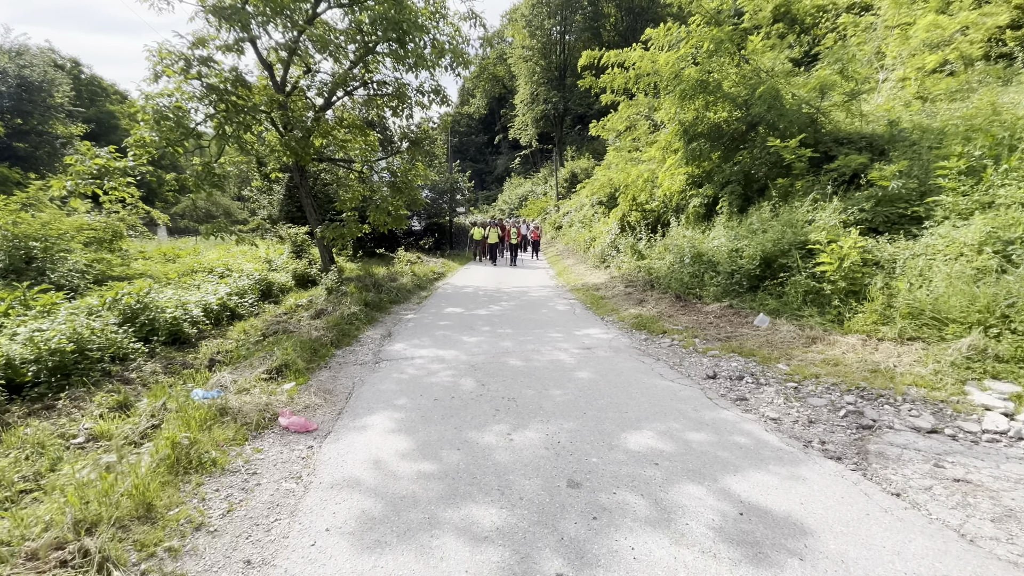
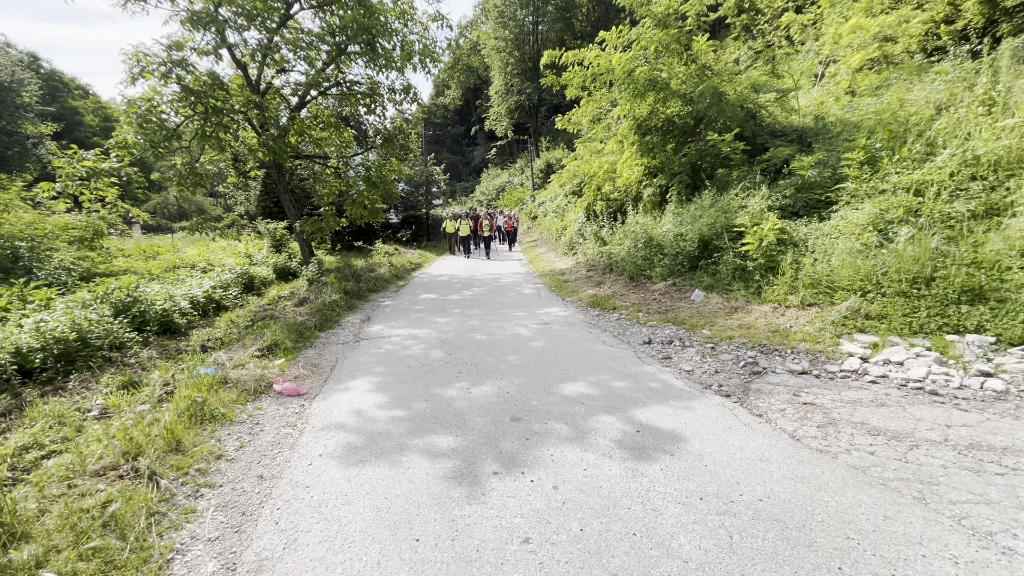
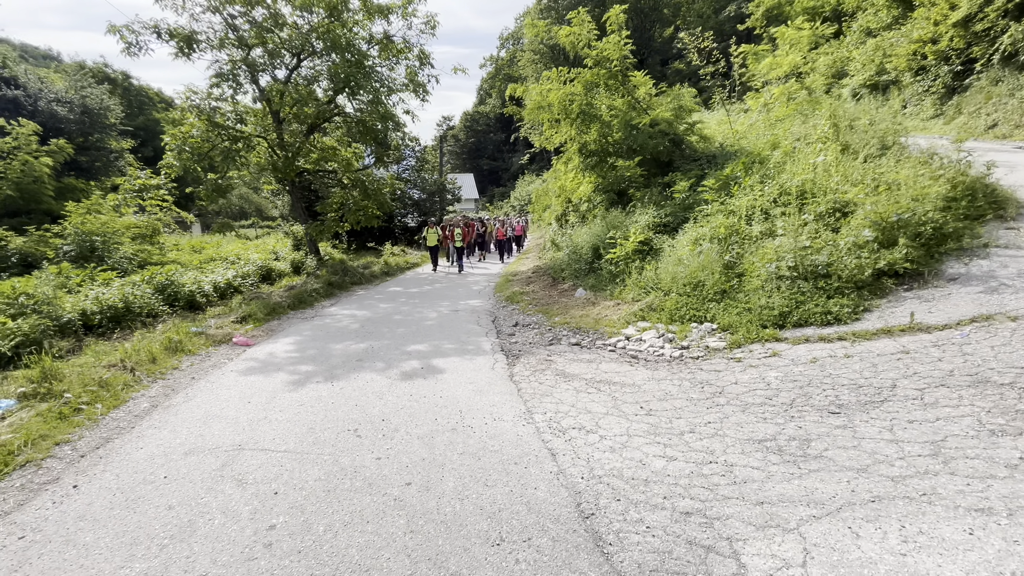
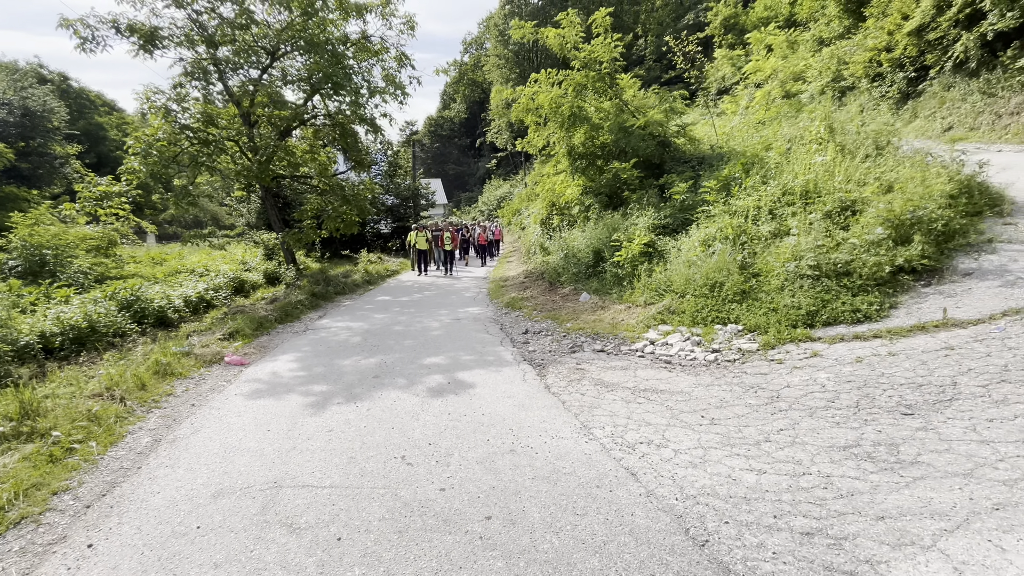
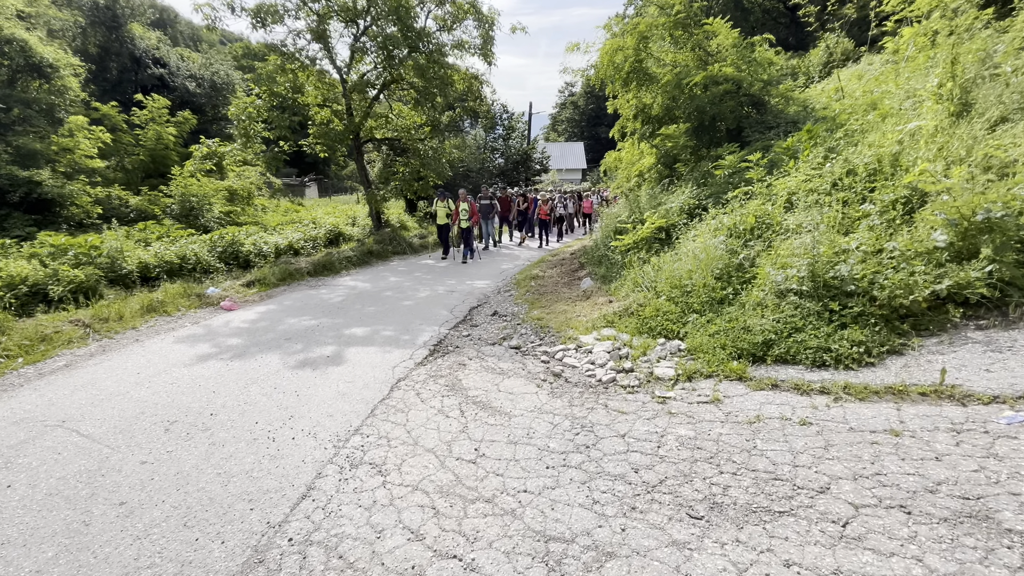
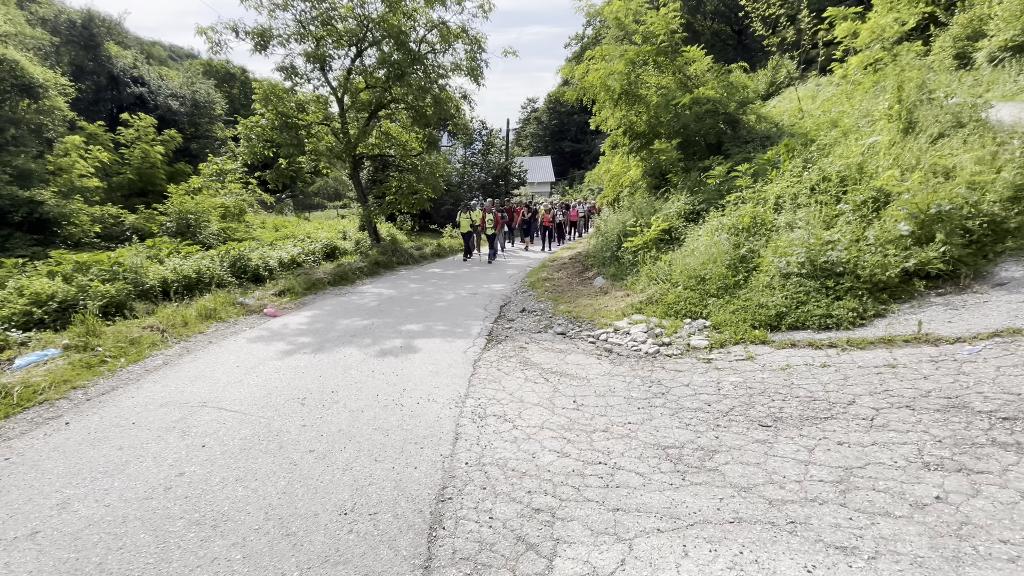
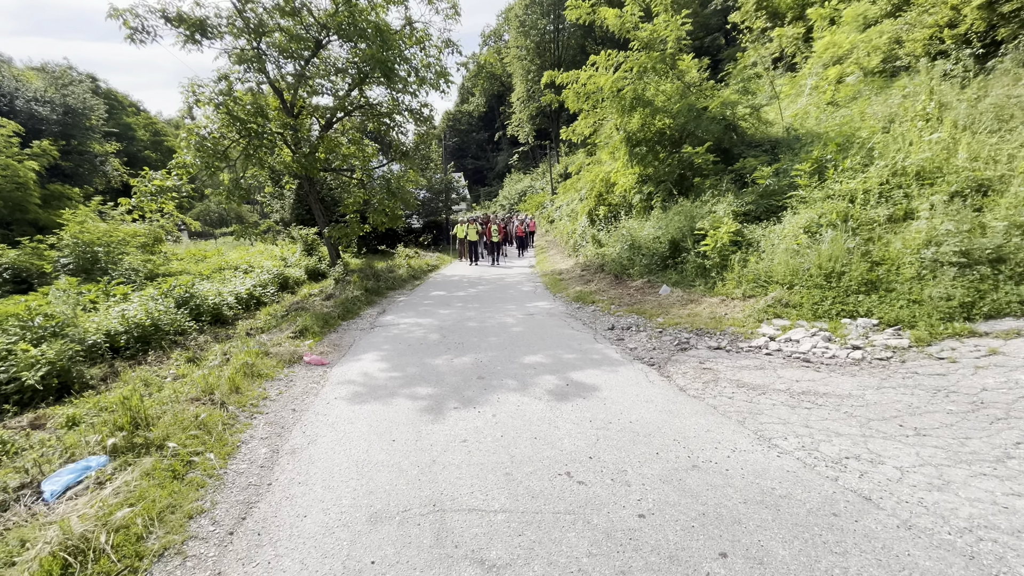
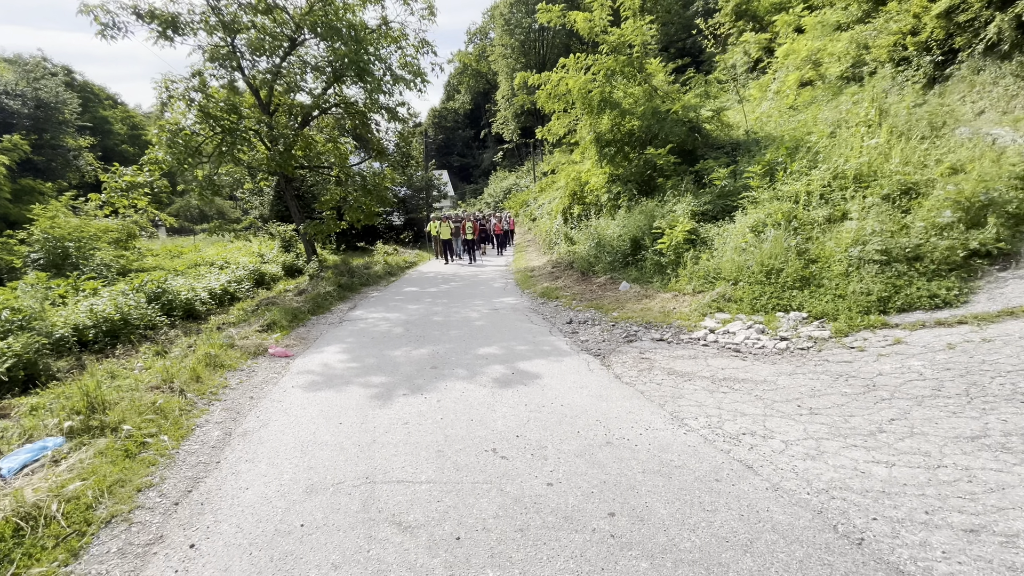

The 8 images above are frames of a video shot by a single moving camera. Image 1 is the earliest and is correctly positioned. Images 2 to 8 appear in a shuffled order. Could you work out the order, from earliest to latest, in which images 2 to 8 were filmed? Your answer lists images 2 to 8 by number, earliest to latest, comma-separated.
2, 7, 8, 4, 3, 6, 5
